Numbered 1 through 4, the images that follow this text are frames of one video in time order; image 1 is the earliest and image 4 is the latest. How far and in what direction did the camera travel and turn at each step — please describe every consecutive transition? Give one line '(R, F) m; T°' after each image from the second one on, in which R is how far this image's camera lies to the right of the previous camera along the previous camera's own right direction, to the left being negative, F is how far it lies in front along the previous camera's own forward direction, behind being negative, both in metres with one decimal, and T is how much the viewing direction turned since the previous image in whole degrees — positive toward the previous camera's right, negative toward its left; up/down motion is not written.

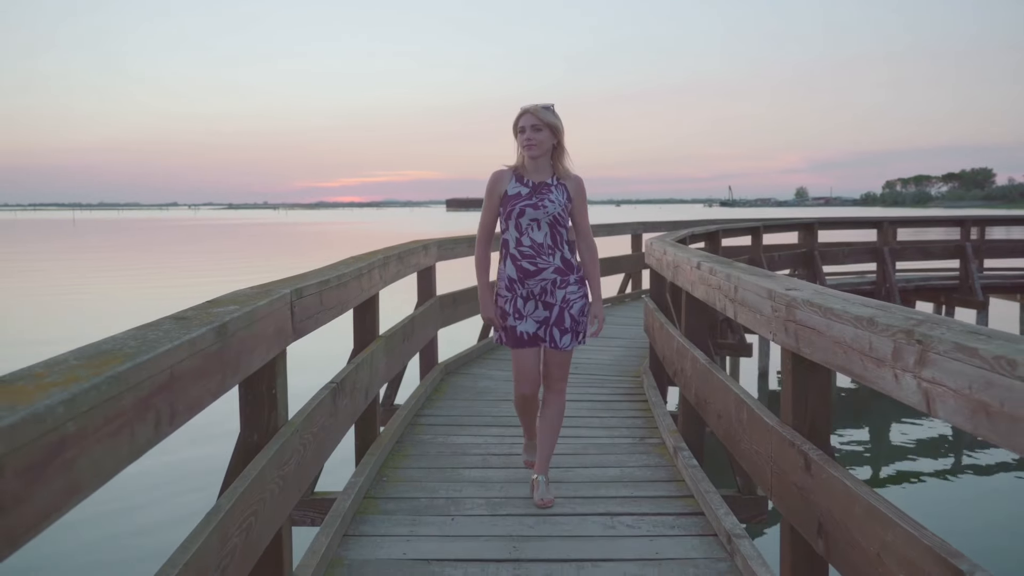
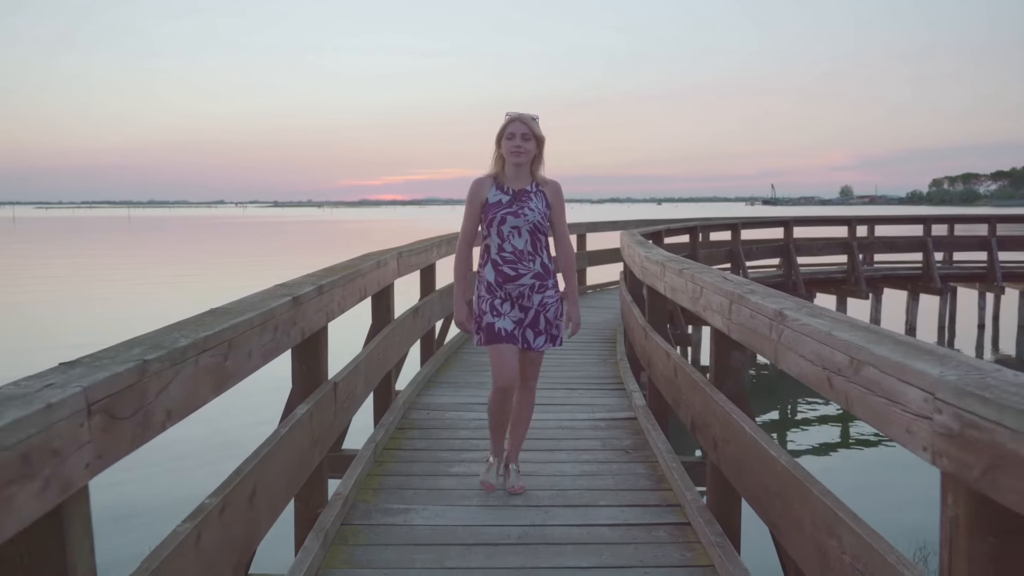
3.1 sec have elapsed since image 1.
(+0.3, -2.0) m; -3°
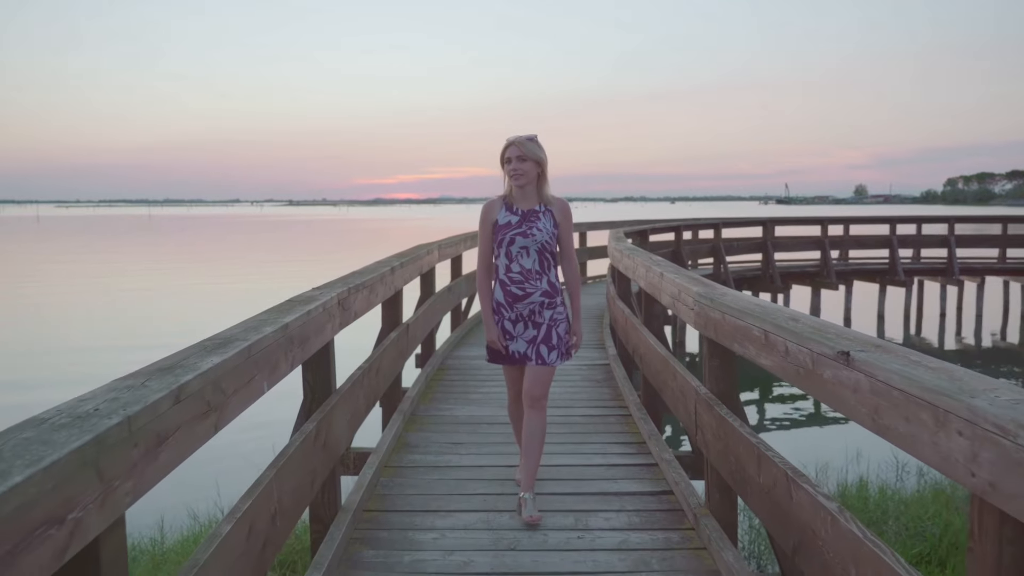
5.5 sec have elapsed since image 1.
(0.0, -1.6) m; -1°
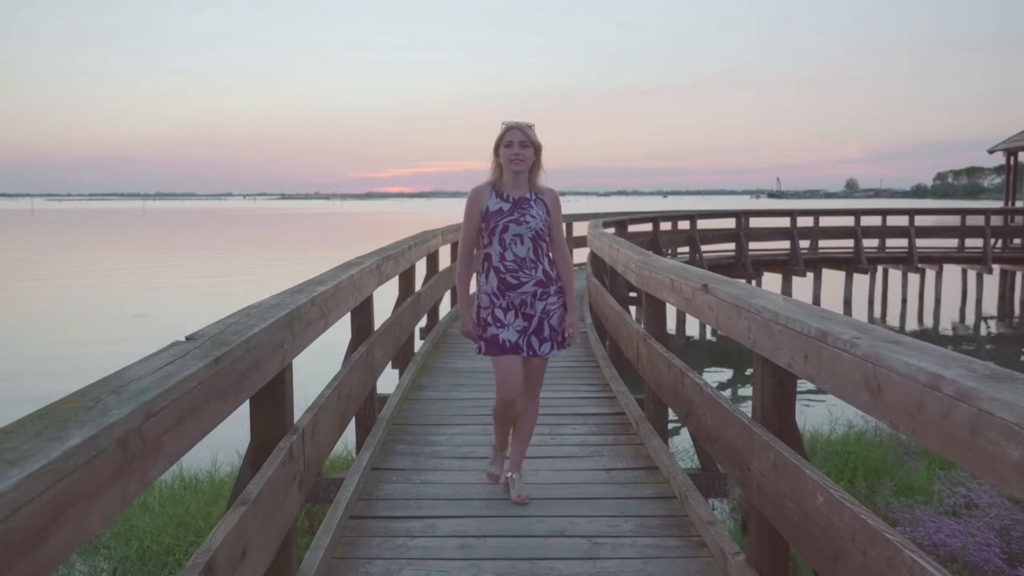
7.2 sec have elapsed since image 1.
(0.0, -1.0) m; 0°
